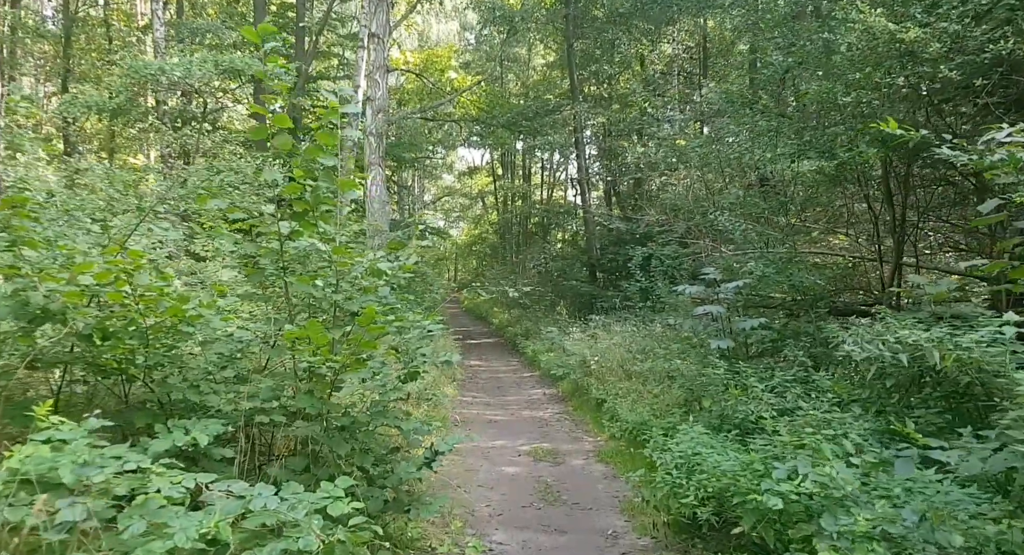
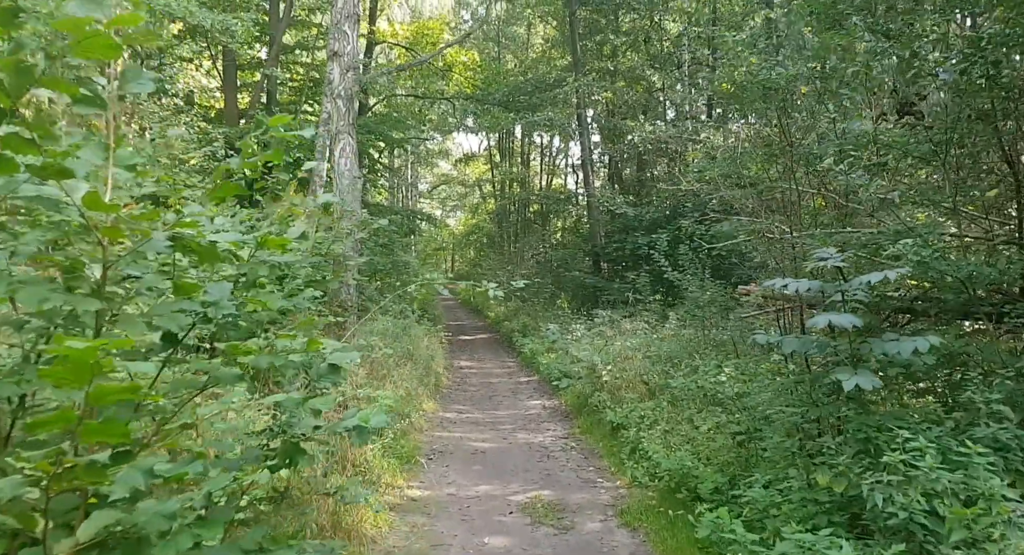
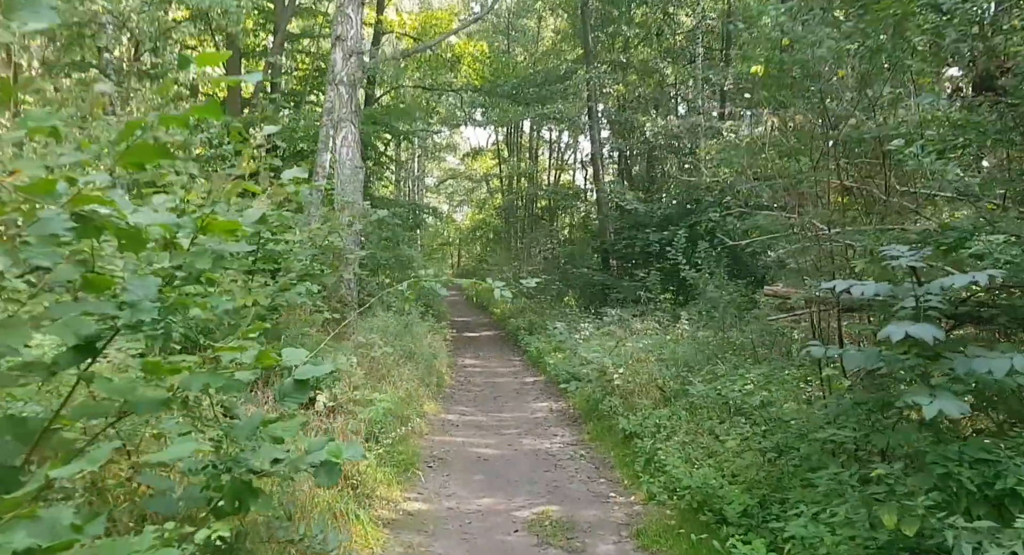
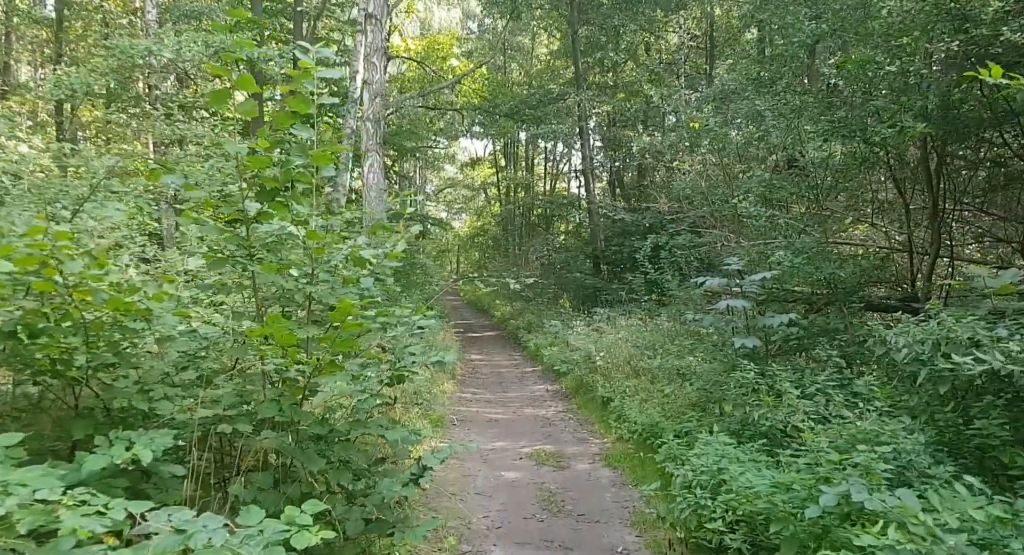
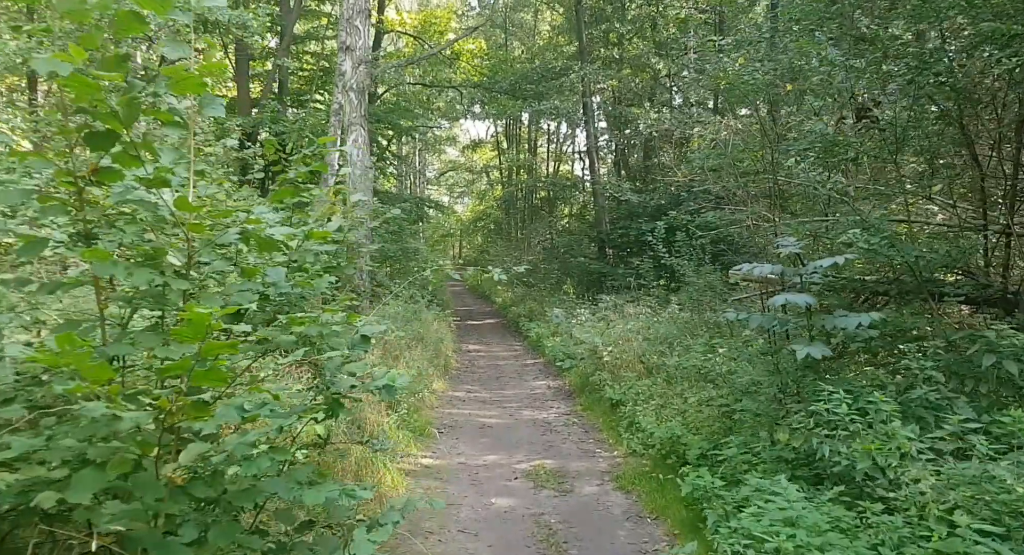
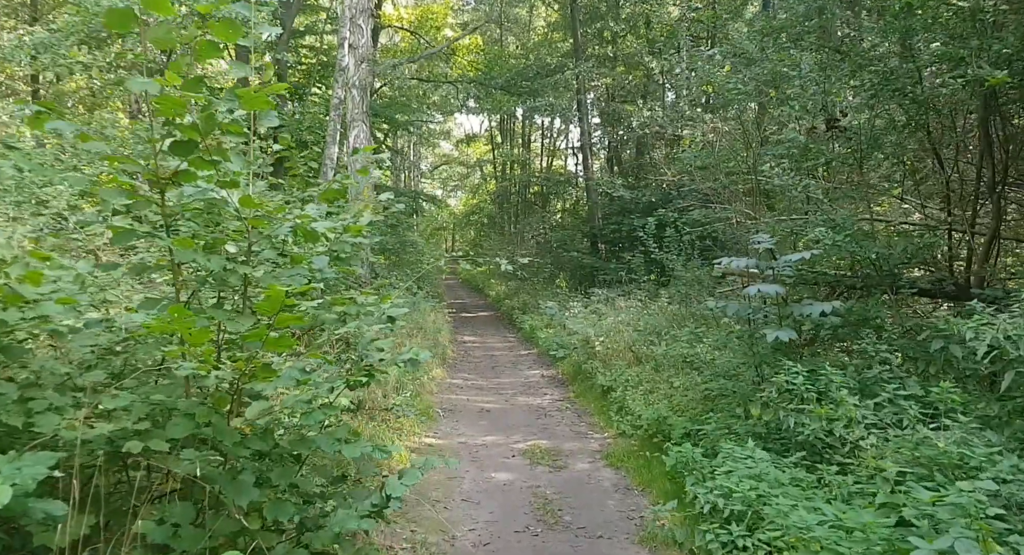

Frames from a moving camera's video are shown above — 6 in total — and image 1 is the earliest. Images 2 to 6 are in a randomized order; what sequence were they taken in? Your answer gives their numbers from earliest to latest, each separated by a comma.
4, 6, 5, 2, 3
